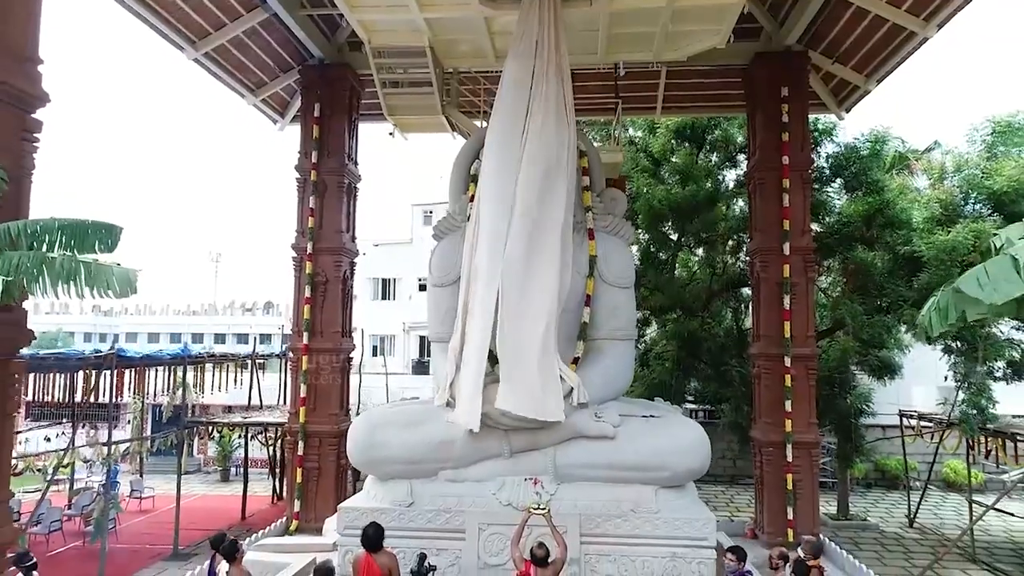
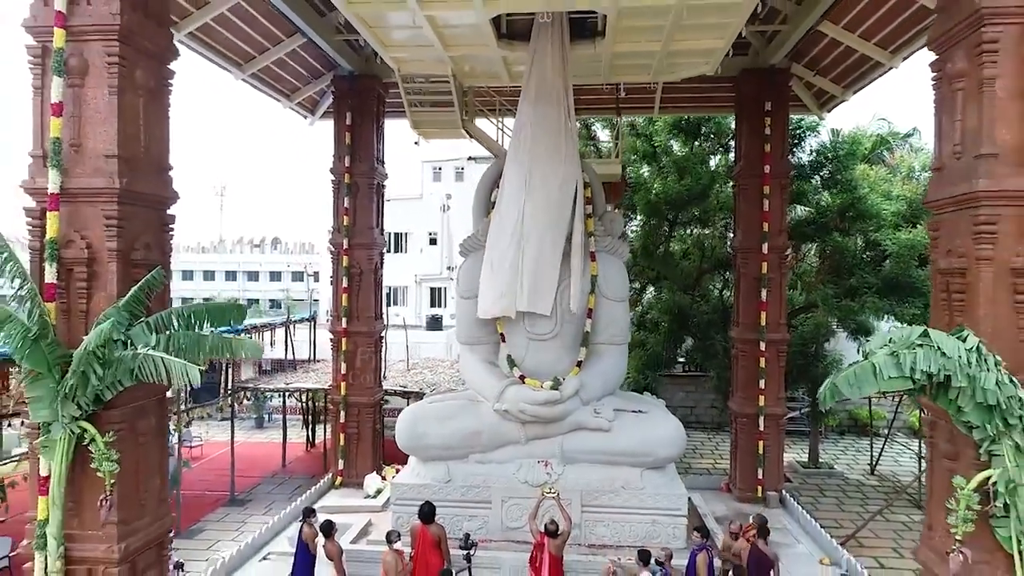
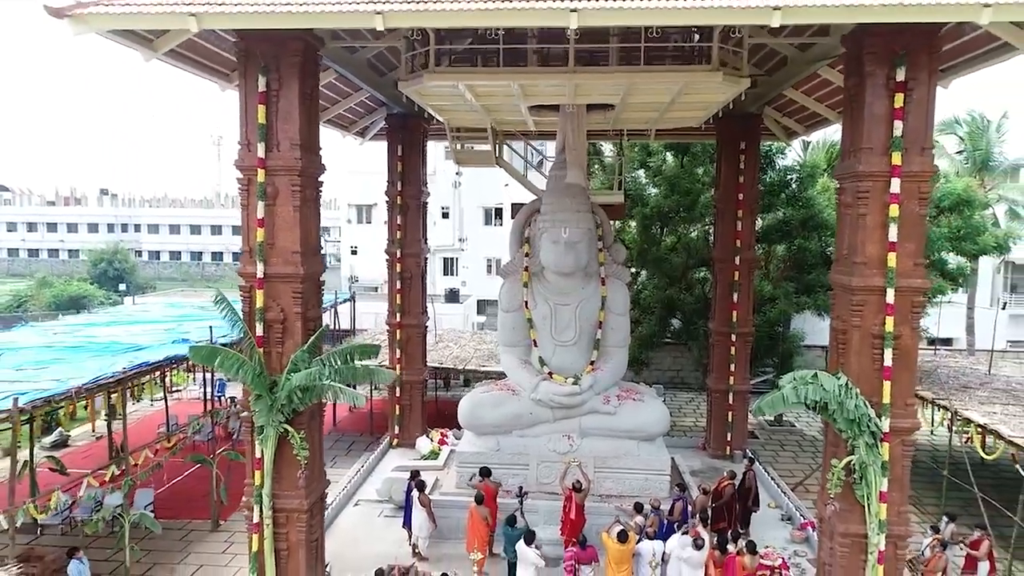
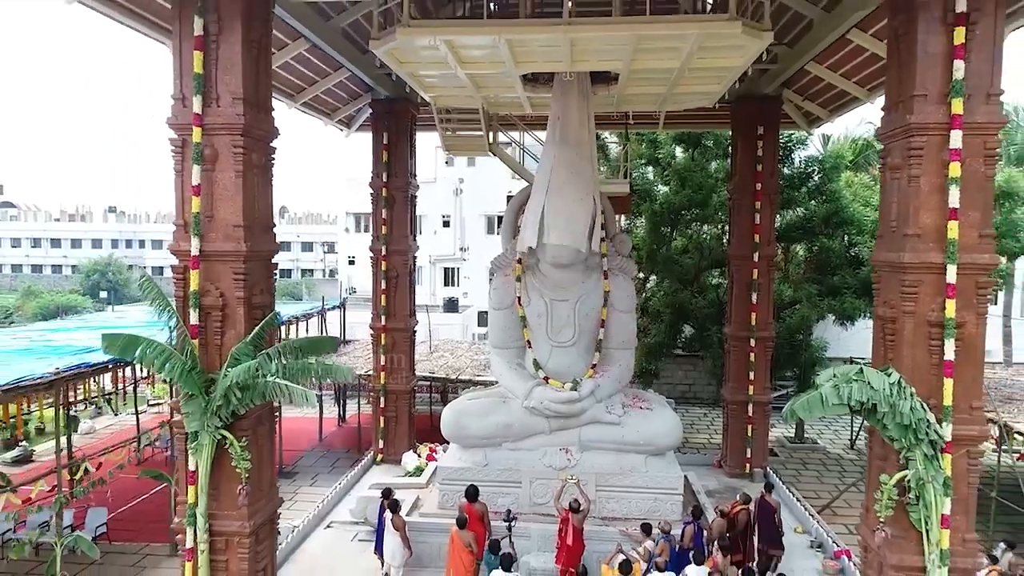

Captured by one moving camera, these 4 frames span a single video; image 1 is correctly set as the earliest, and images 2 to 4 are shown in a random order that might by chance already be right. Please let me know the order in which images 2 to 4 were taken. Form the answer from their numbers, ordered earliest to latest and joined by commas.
2, 4, 3
